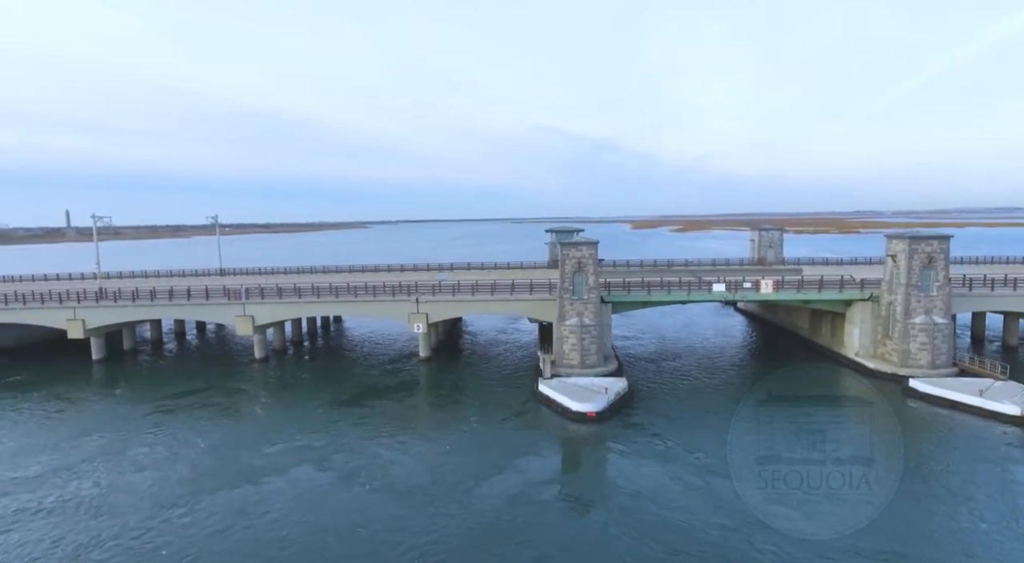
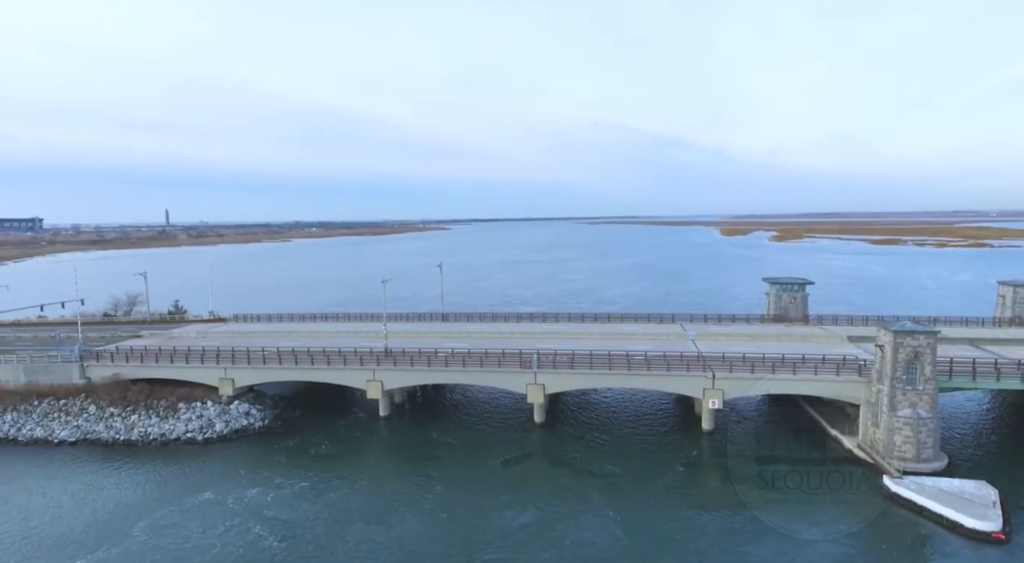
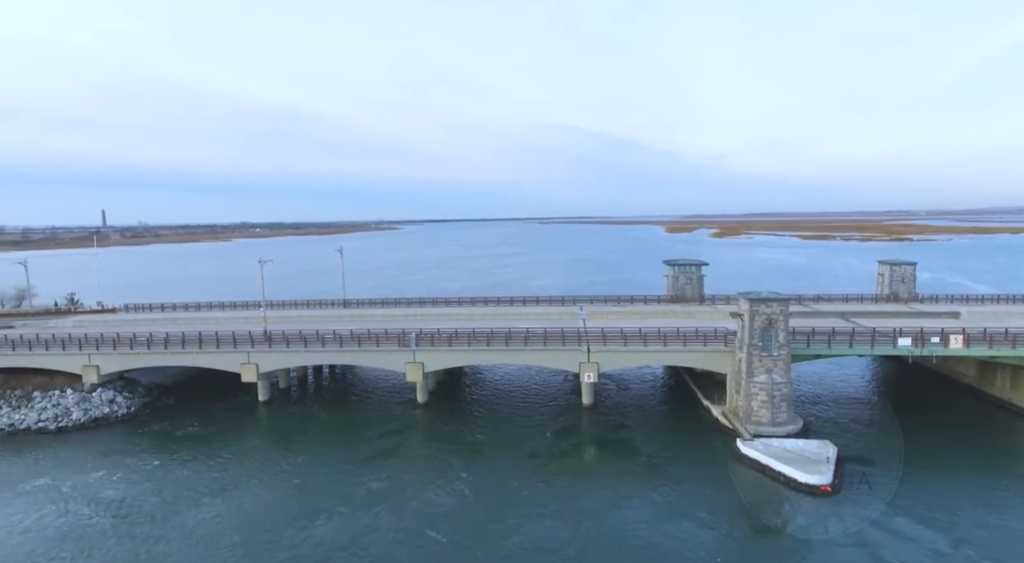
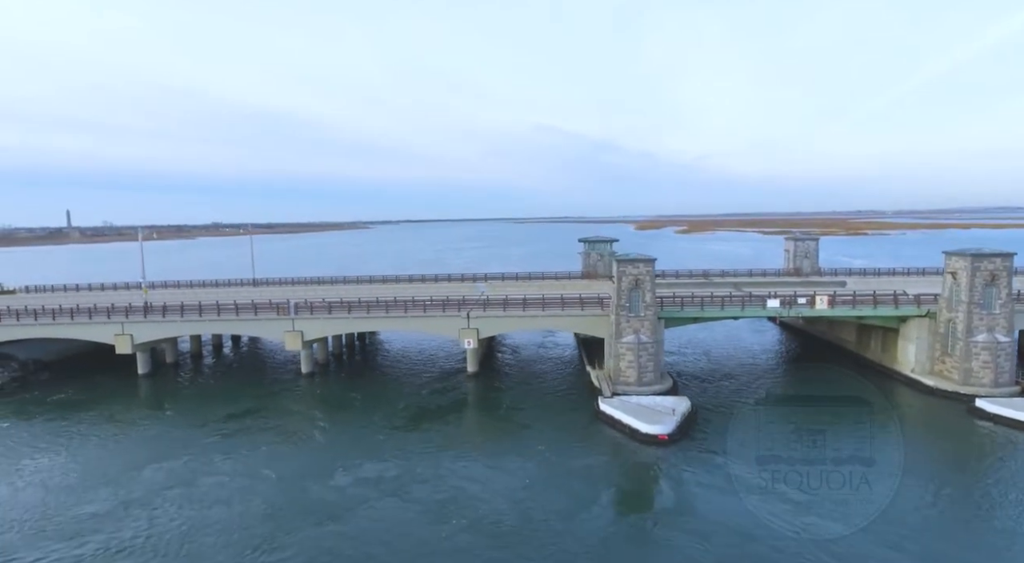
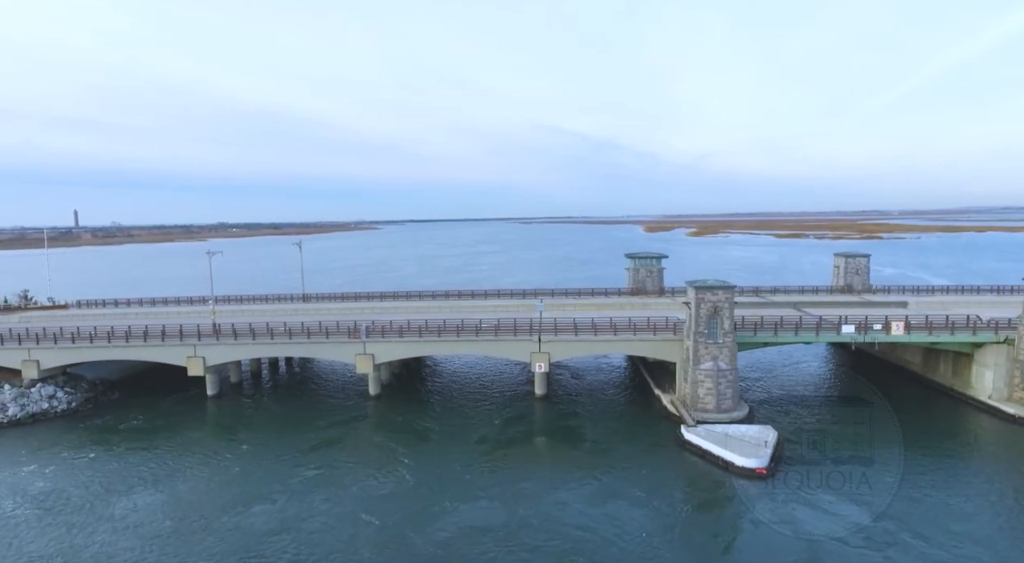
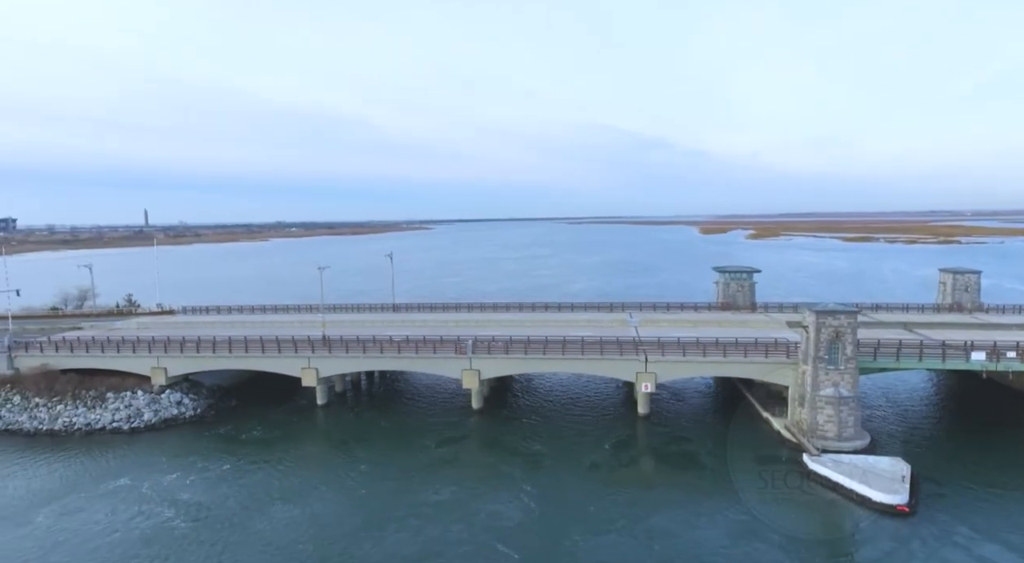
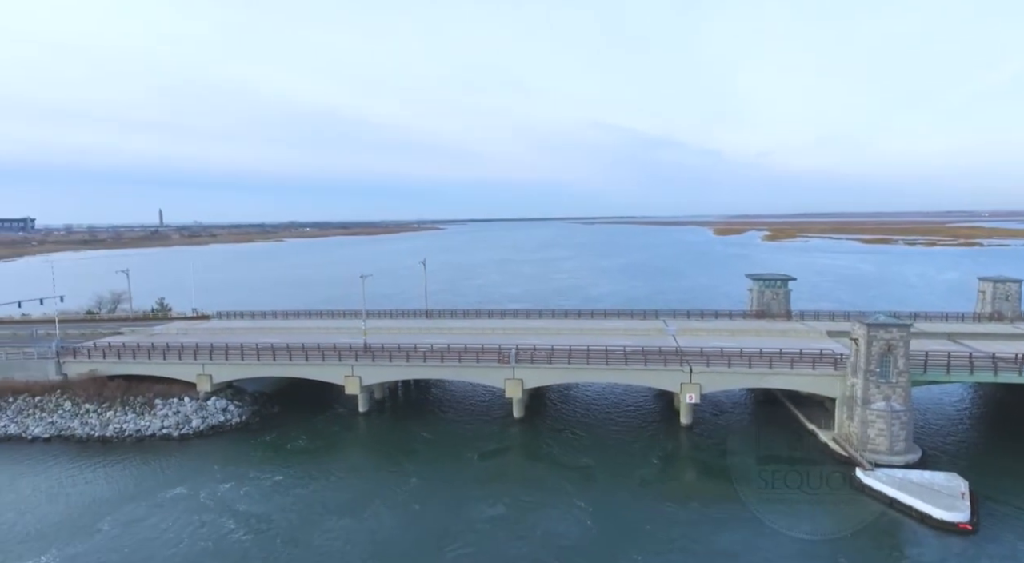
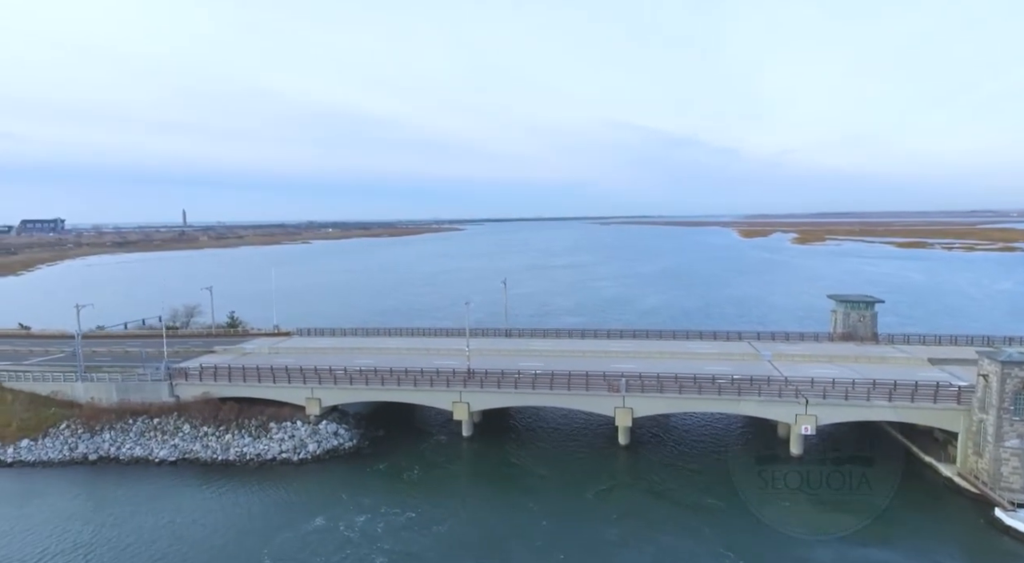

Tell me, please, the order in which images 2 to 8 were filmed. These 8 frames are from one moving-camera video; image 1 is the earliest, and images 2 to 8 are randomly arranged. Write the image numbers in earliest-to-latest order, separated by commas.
4, 5, 3, 6, 7, 2, 8
